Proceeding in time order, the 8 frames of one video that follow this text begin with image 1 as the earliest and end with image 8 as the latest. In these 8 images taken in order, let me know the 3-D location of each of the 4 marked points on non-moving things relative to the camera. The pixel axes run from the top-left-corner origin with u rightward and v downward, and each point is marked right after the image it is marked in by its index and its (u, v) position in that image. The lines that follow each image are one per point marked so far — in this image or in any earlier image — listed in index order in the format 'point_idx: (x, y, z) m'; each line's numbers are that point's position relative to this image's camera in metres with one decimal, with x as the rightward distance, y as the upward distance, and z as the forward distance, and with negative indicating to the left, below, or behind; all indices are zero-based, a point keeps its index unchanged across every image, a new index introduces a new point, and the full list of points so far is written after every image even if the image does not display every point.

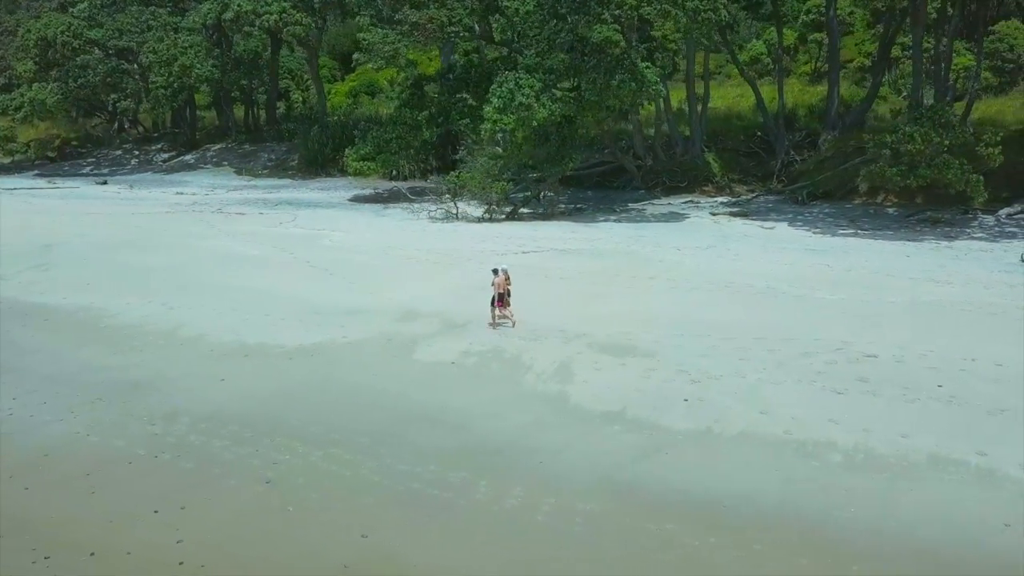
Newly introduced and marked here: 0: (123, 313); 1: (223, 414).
0: (-7.0, -0.5, +14.7) m
1: (-3.6, -1.6, +10.3) m
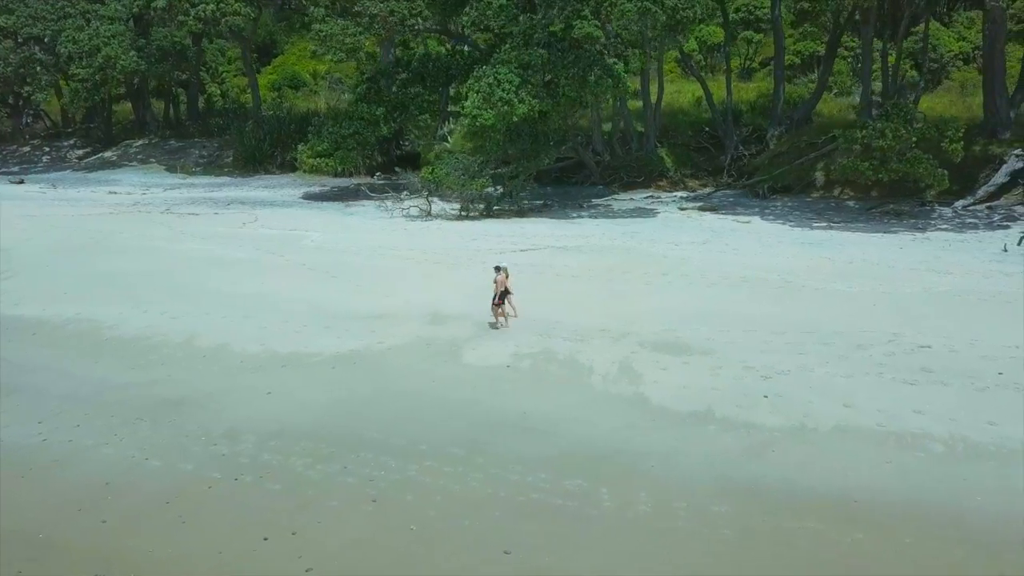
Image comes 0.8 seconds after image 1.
0: (-6.5, -0.6, +13.7) m
1: (-2.6, -1.7, +9.7) m
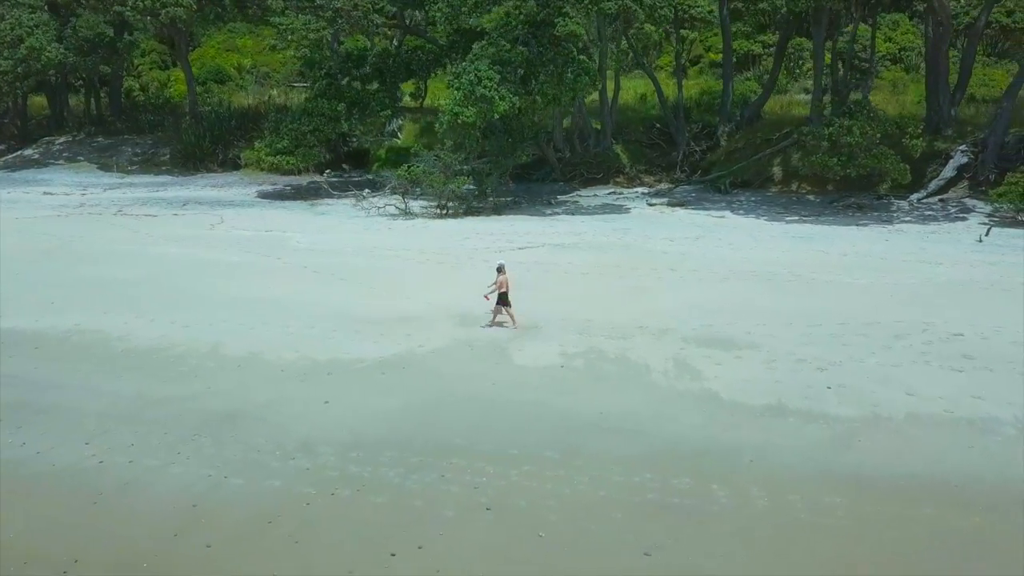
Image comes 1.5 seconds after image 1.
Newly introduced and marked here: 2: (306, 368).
0: (-6.0, -0.8, +12.9) m
1: (-1.6, -1.8, +9.4) m
2: (-2.9, -1.1, +11.5) m
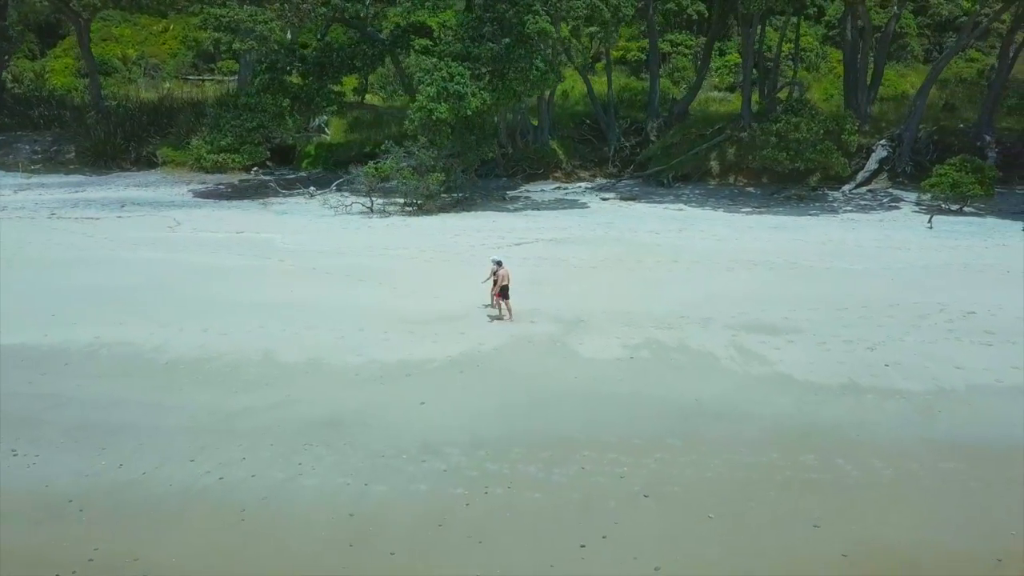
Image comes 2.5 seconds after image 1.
0: (-5.1, -0.9, +12.2) m
1: (-0.2, -1.8, +9.5) m
2: (-1.8, -1.2, +11.4) m
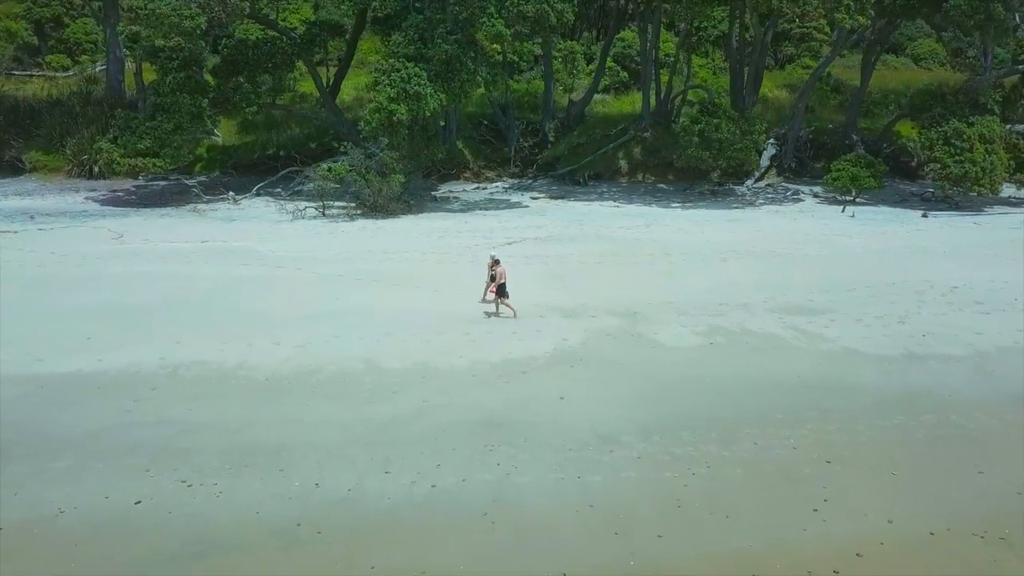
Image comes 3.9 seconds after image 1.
0: (-3.7, -1.0, +11.6) m
1: (+1.7, -1.7, +10.0) m
2: (-0.3, -1.2, +11.5) m
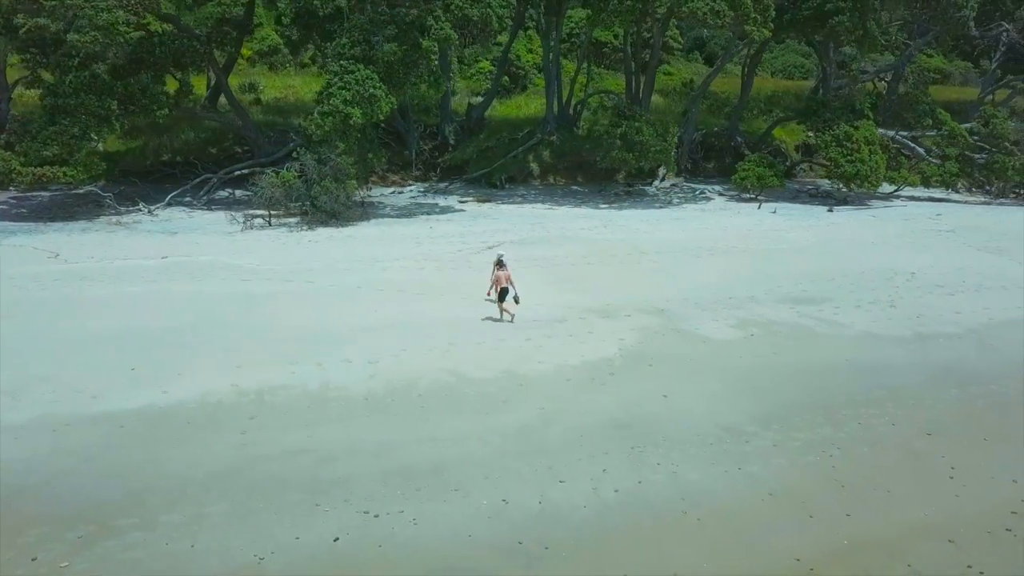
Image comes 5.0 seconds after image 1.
0: (-2.4, -1.3, +10.9) m
1: (+3.3, -1.6, +10.6) m
2: (+1.0, -1.2, +11.6) m
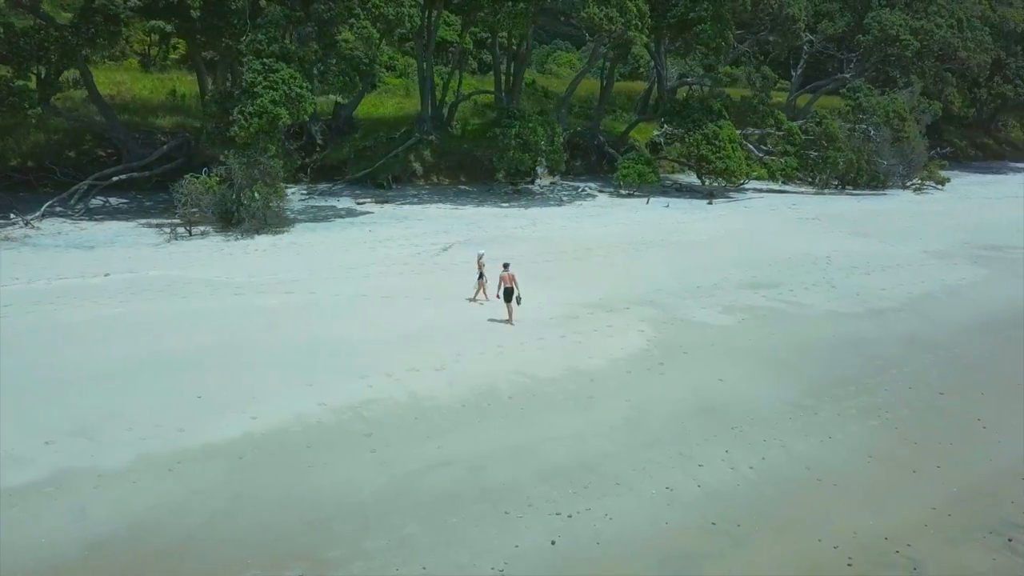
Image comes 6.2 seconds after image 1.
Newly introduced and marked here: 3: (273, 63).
0: (-1.2, -1.4, +10.7) m
1: (+4.3, -1.5, +11.9) m
2: (+1.8, -1.2, +12.2) m
3: (-5.9, +5.4, +19.6) m
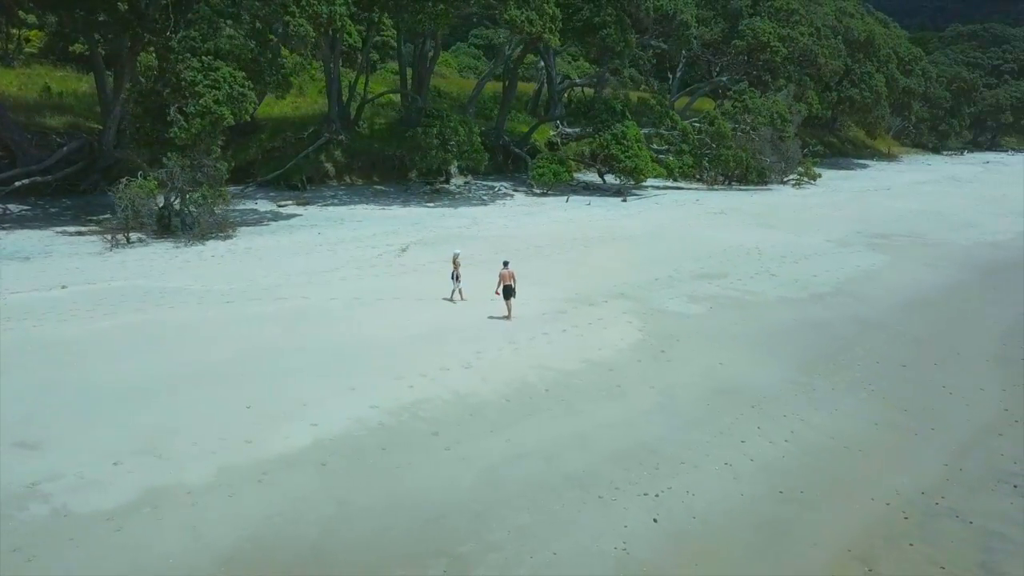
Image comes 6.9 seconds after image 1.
0: (-0.7, -1.4, +10.8) m
1: (+4.5, -1.3, +13.0) m
2: (+2.0, -1.1, +12.9) m
3: (-7.1, +5.2, +18.8) m
